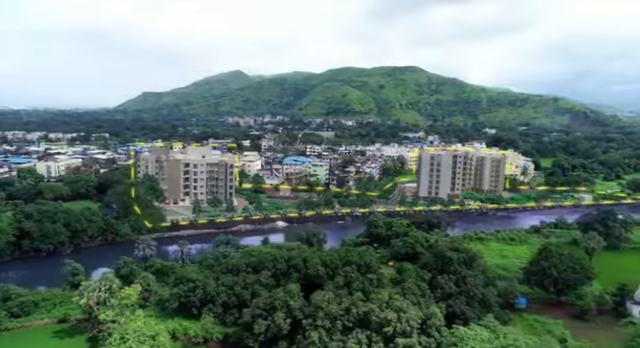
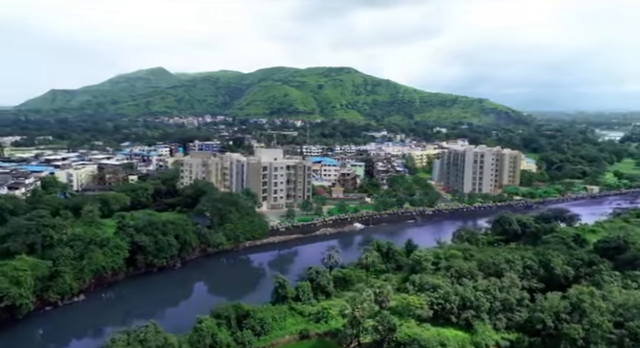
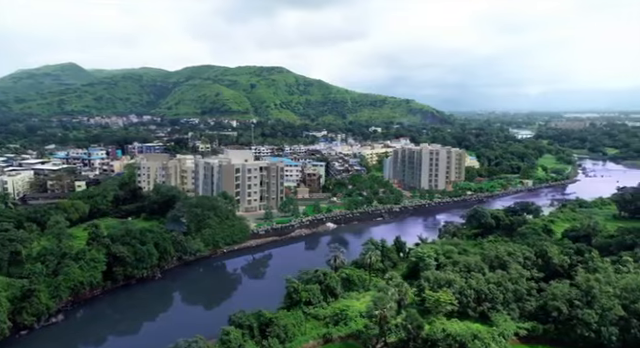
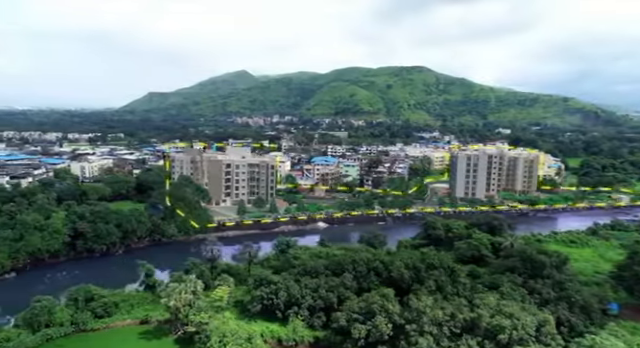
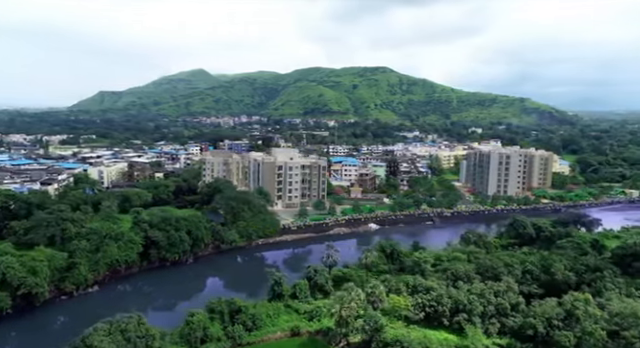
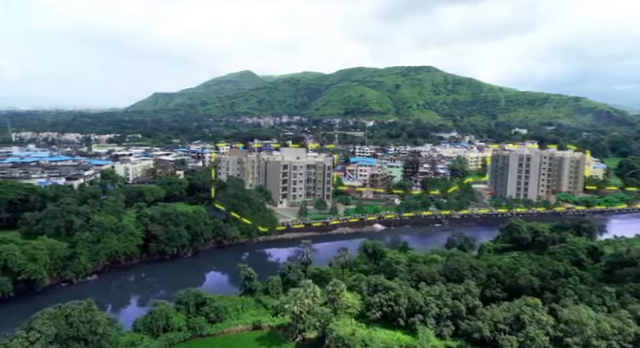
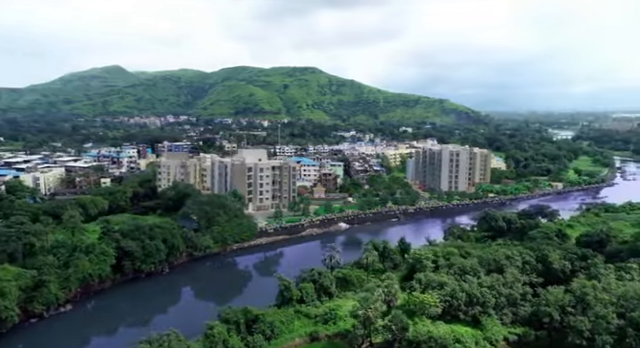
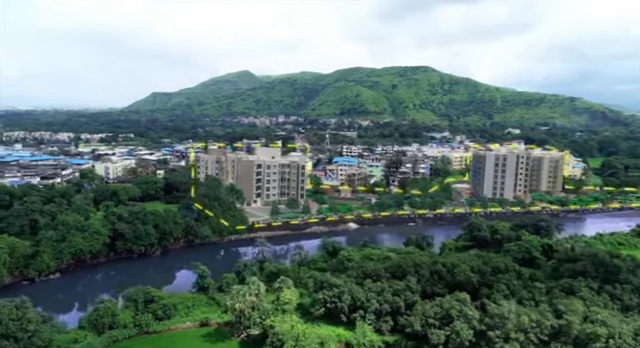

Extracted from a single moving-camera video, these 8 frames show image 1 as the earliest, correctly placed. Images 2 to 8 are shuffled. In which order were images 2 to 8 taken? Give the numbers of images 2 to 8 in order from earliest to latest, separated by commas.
4, 8, 6, 5, 2, 7, 3
